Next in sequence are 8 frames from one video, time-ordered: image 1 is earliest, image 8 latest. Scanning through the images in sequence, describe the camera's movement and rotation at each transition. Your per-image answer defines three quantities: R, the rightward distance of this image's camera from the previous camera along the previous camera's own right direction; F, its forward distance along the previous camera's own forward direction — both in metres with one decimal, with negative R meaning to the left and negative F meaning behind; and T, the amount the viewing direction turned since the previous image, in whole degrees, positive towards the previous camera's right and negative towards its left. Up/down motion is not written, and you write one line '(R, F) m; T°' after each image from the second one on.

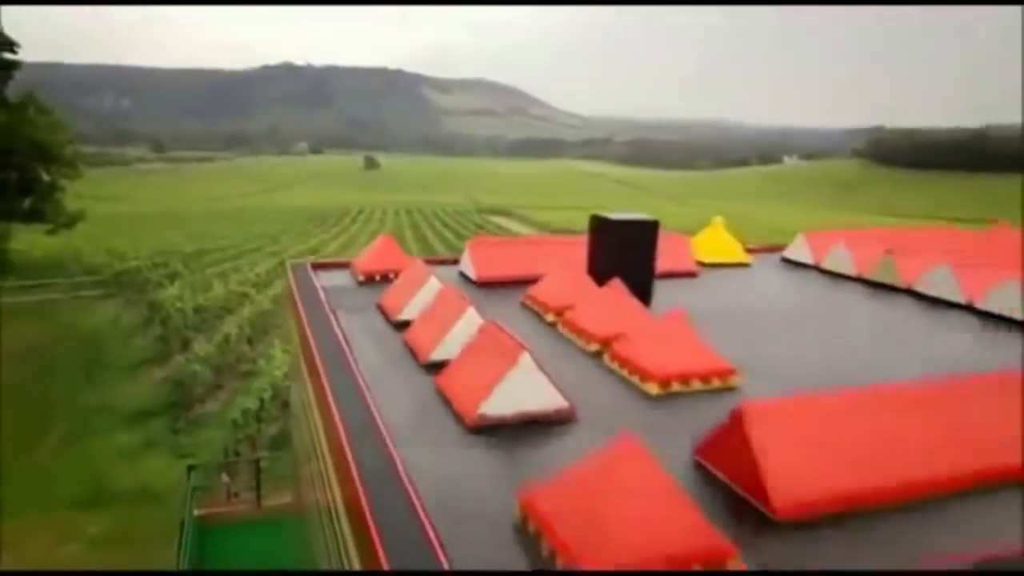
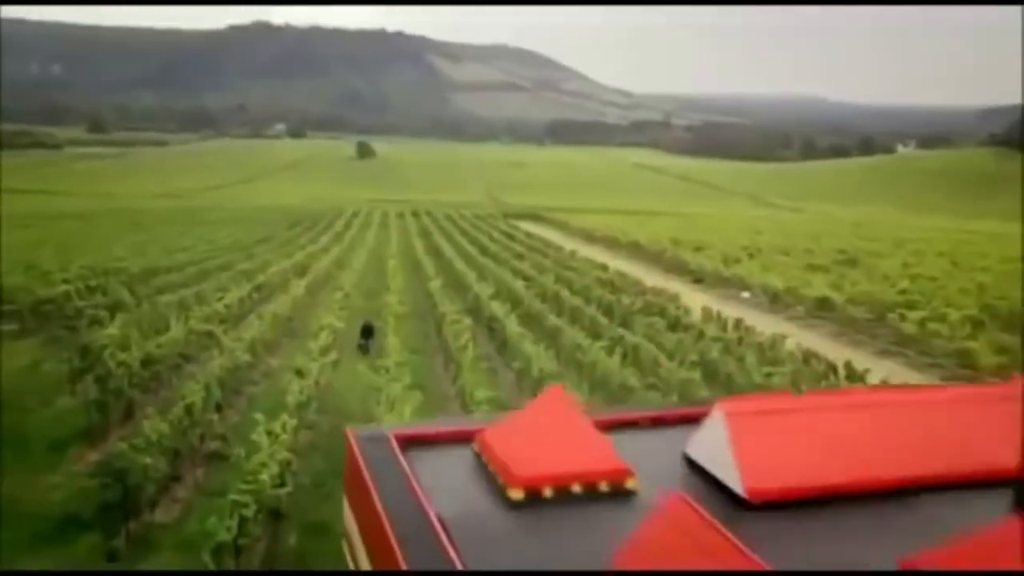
(-0.2, +1.0) m; +2°
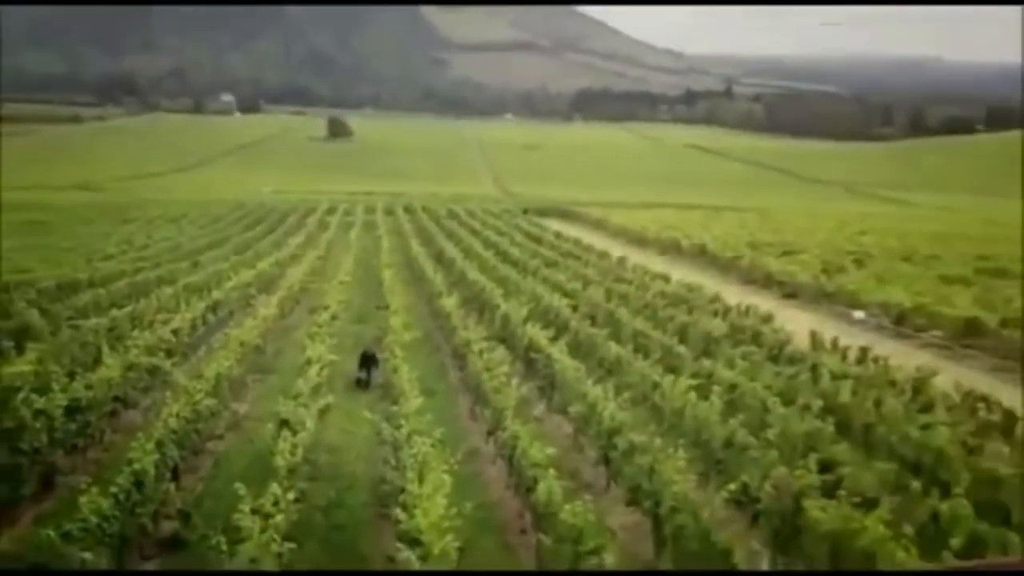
(-0.2, +0.8) m; +4°
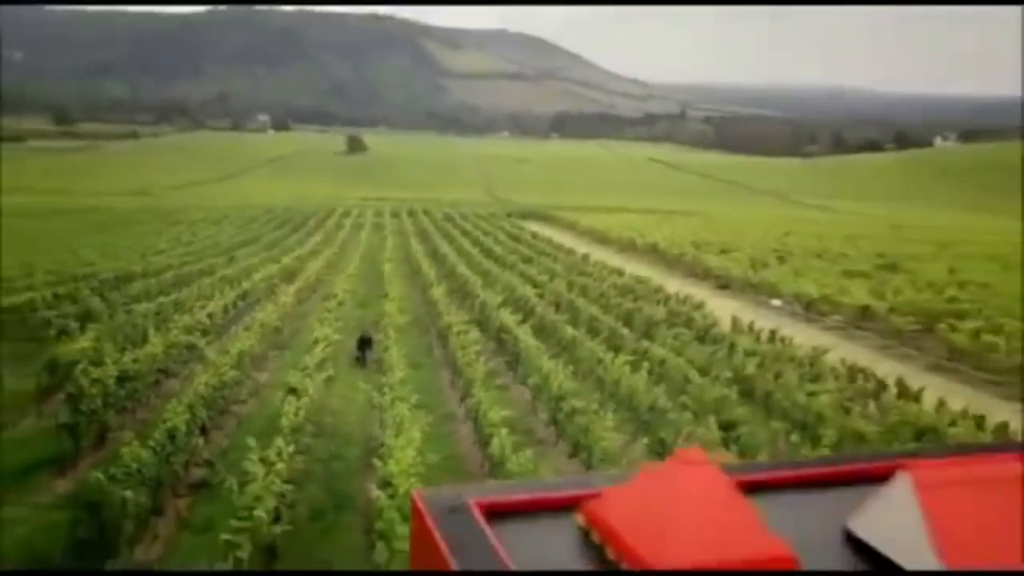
(+0.2, -0.5) m; -2°
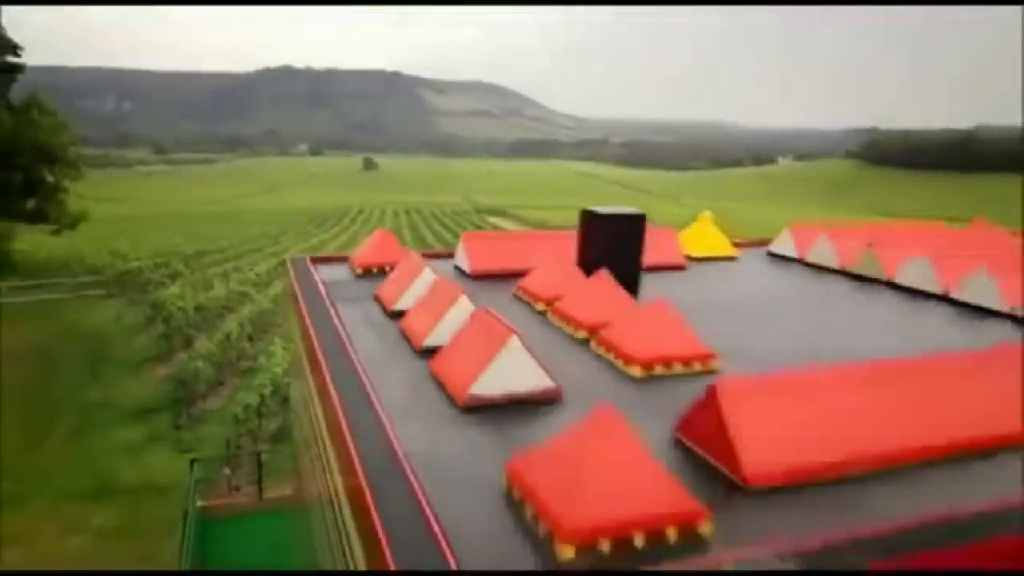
(+0.4, -1.3) m; -3°
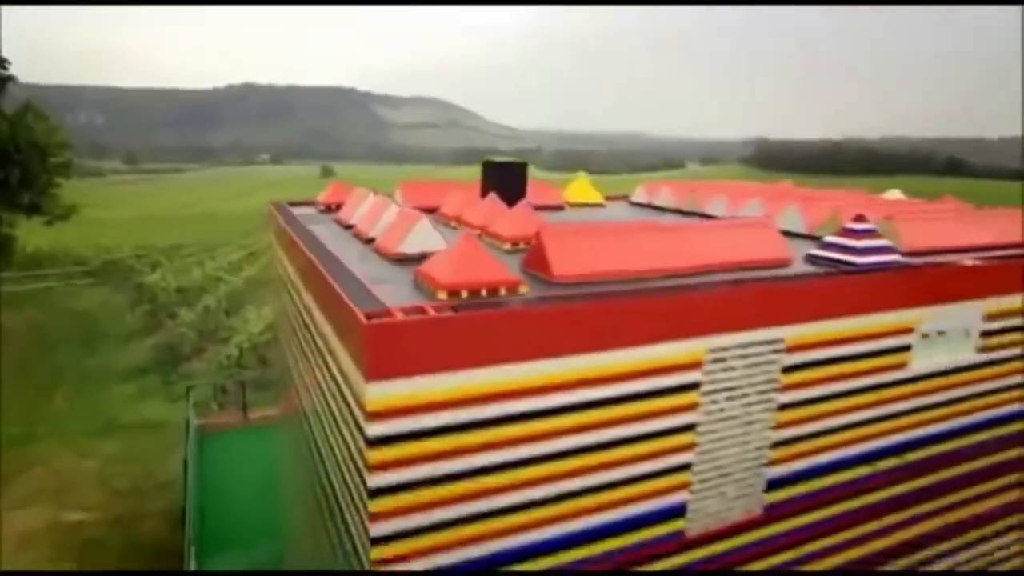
(0.0, -0.6) m; +2°
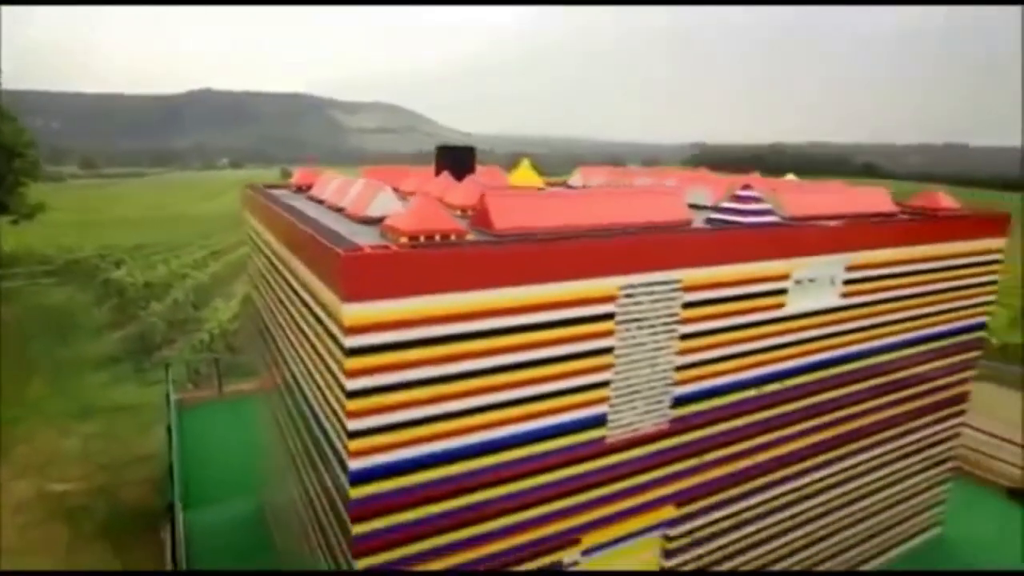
(0.0, -0.3) m; +2°
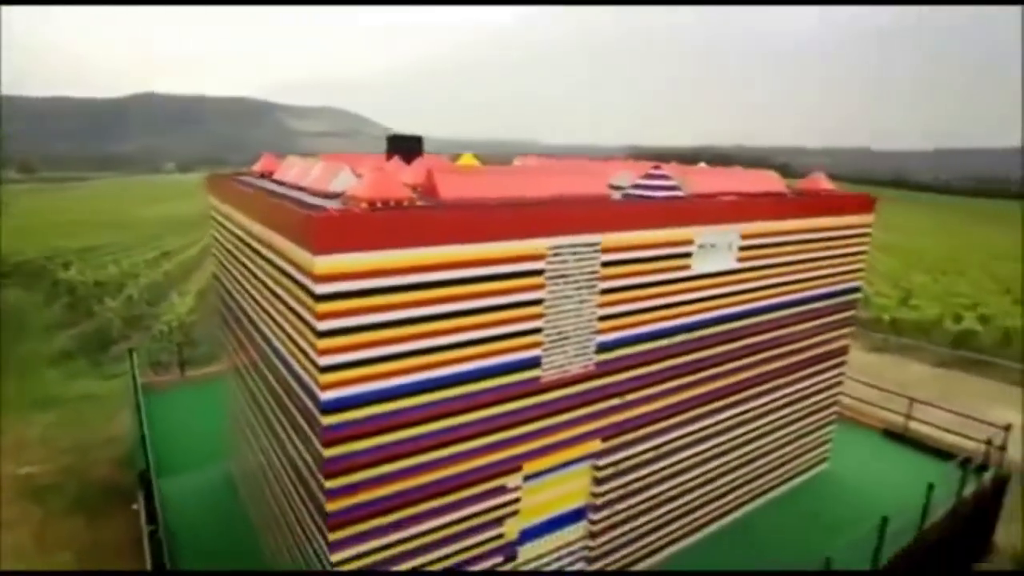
(0.0, -0.3) m; +2°
